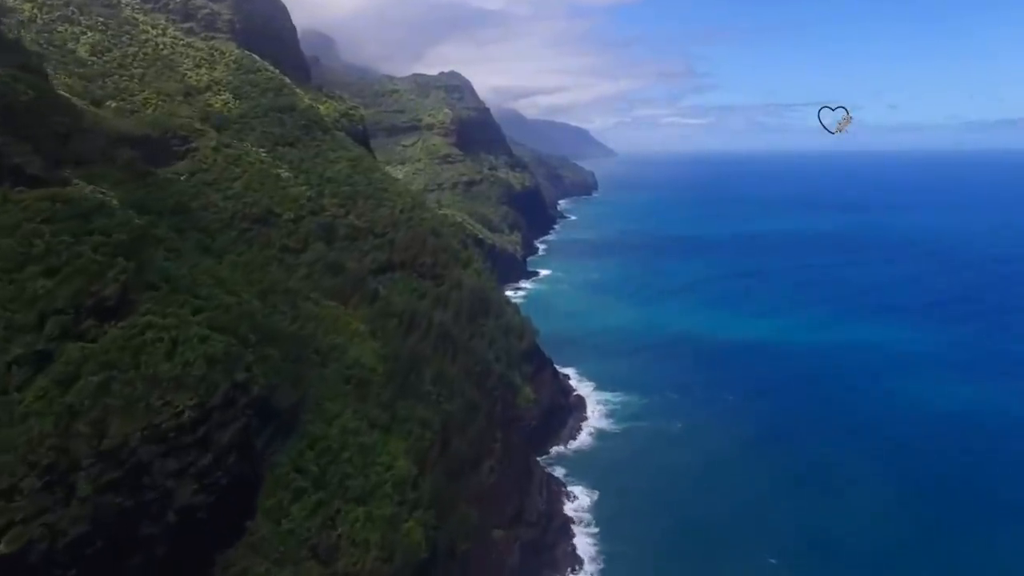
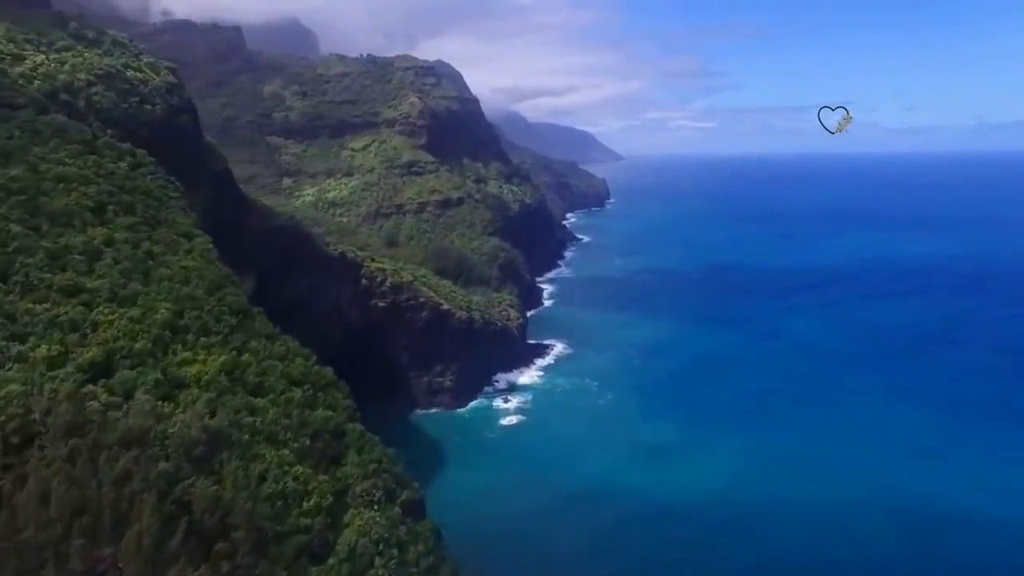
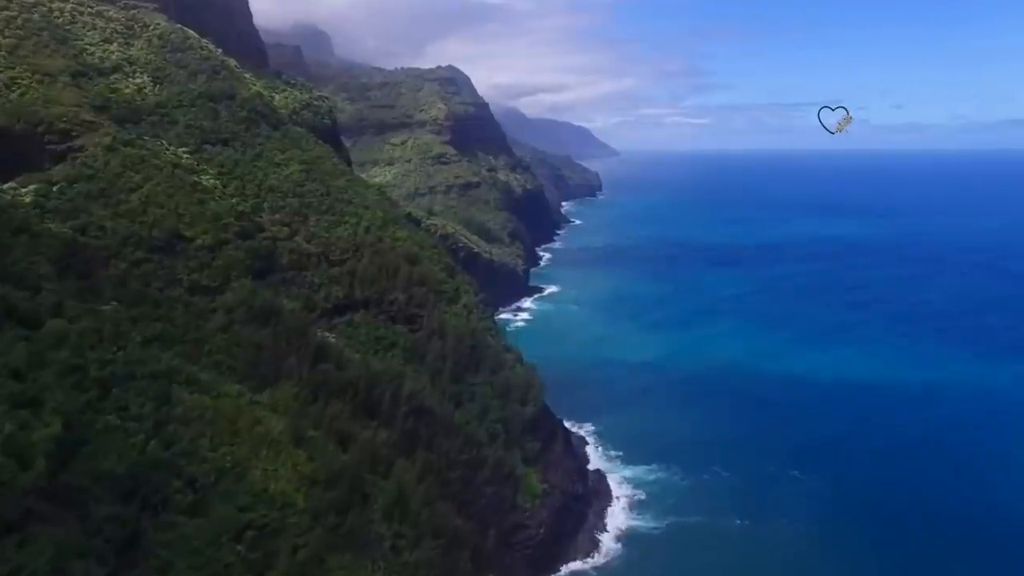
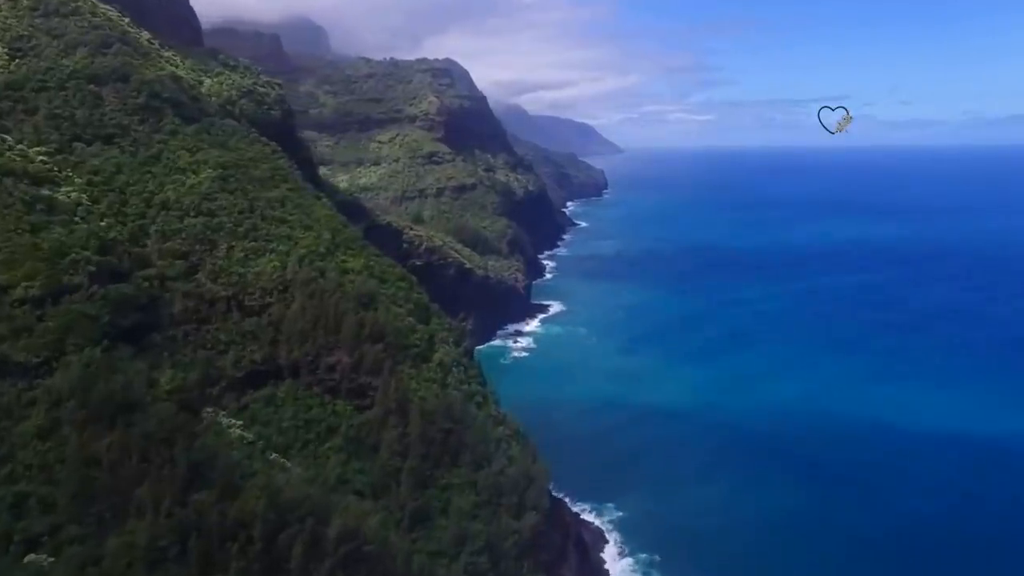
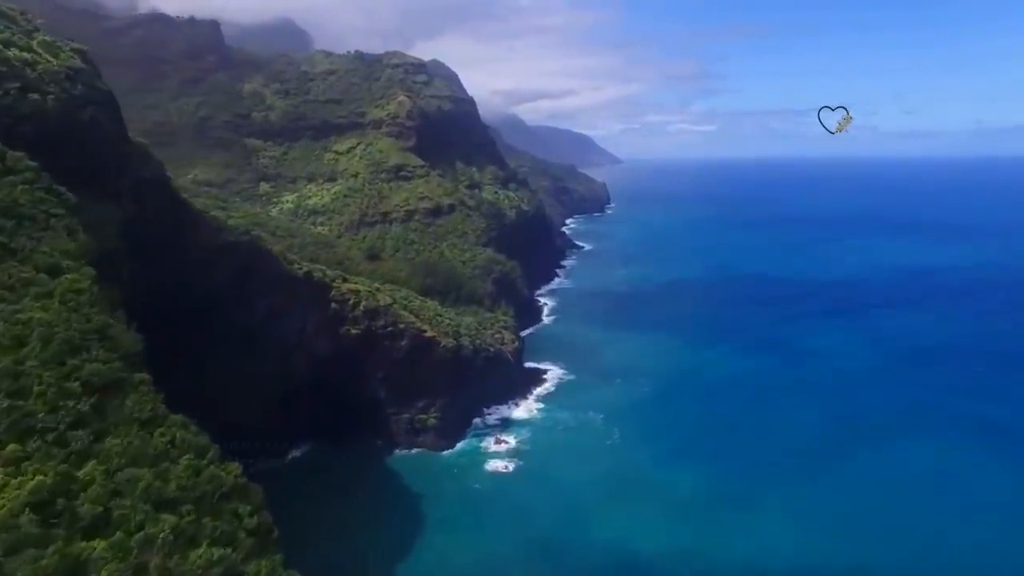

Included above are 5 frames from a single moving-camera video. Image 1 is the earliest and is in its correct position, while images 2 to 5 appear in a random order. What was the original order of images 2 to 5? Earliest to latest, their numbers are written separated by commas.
3, 4, 2, 5
